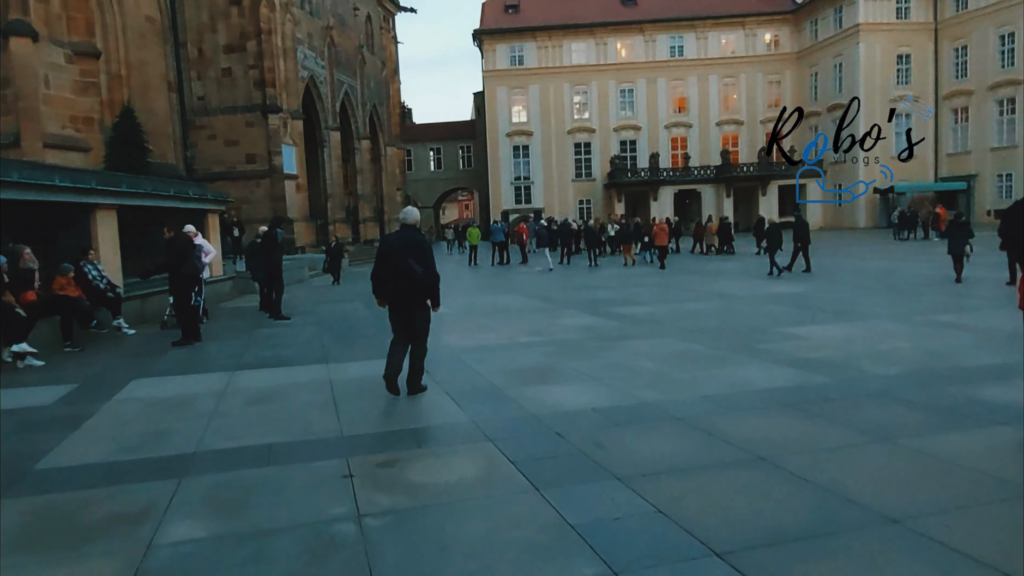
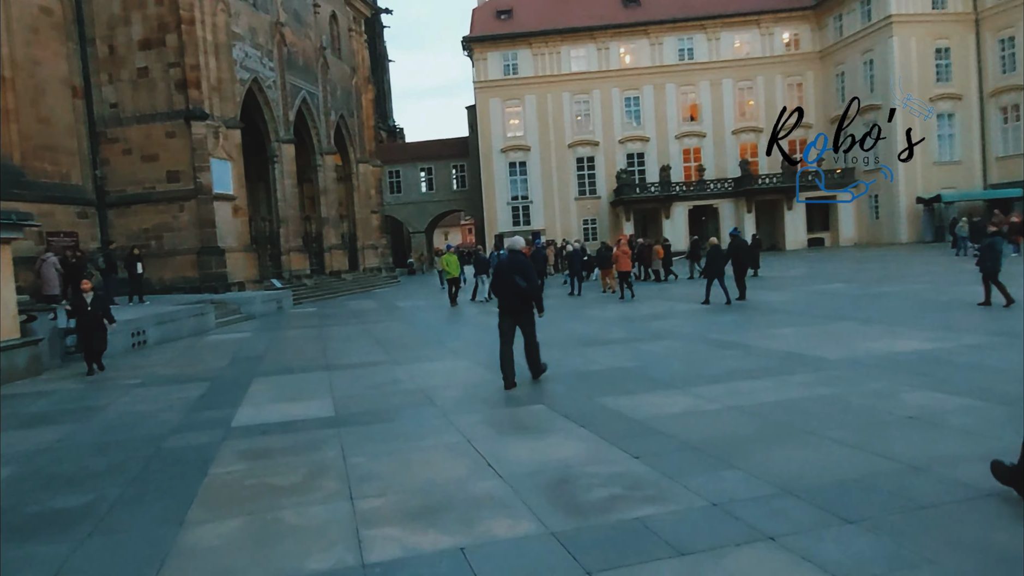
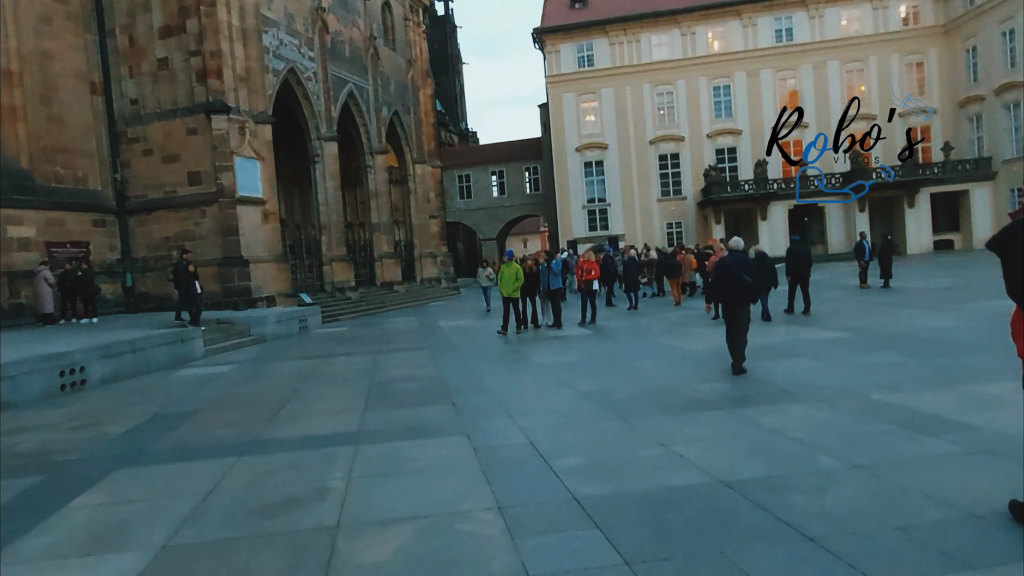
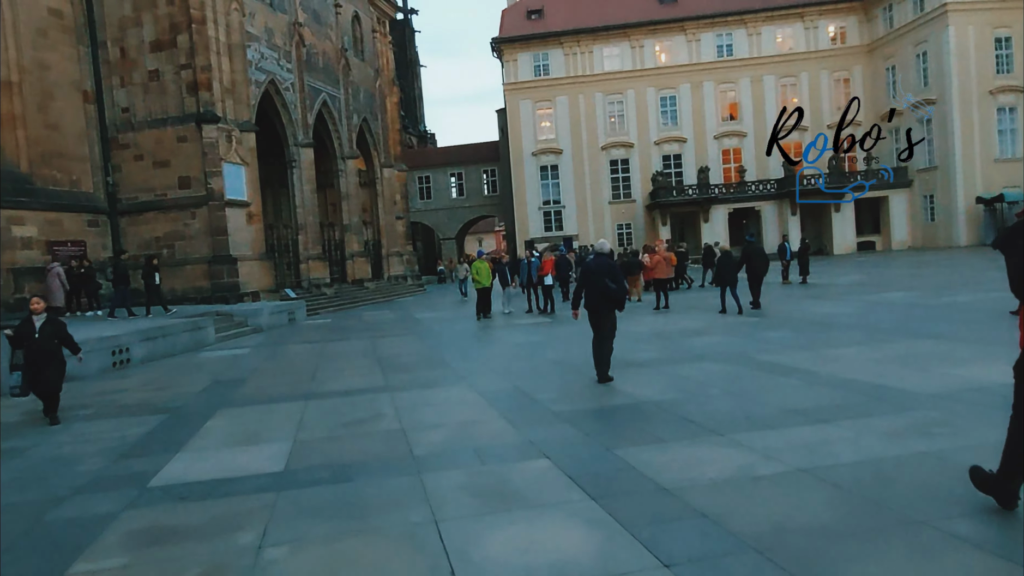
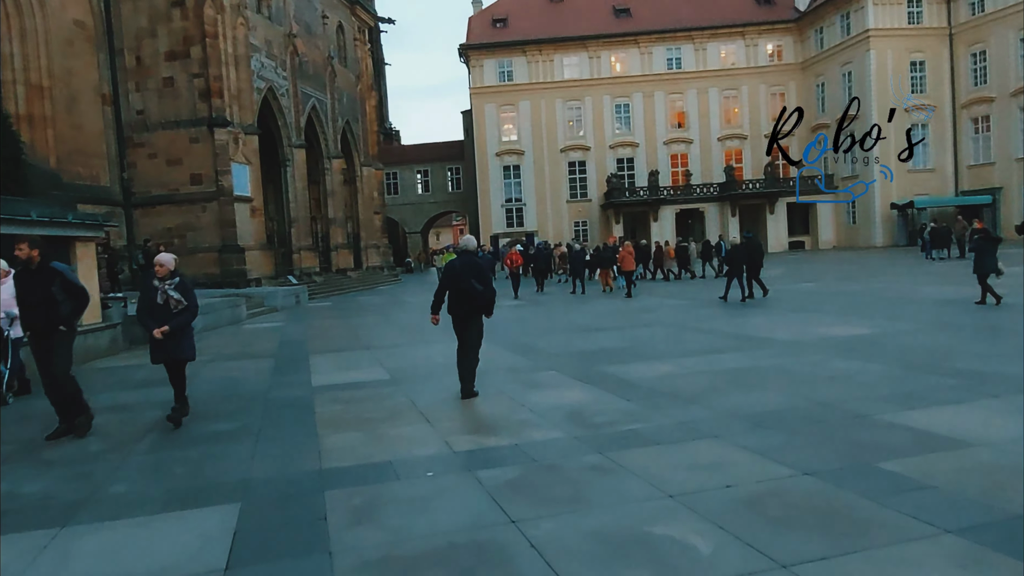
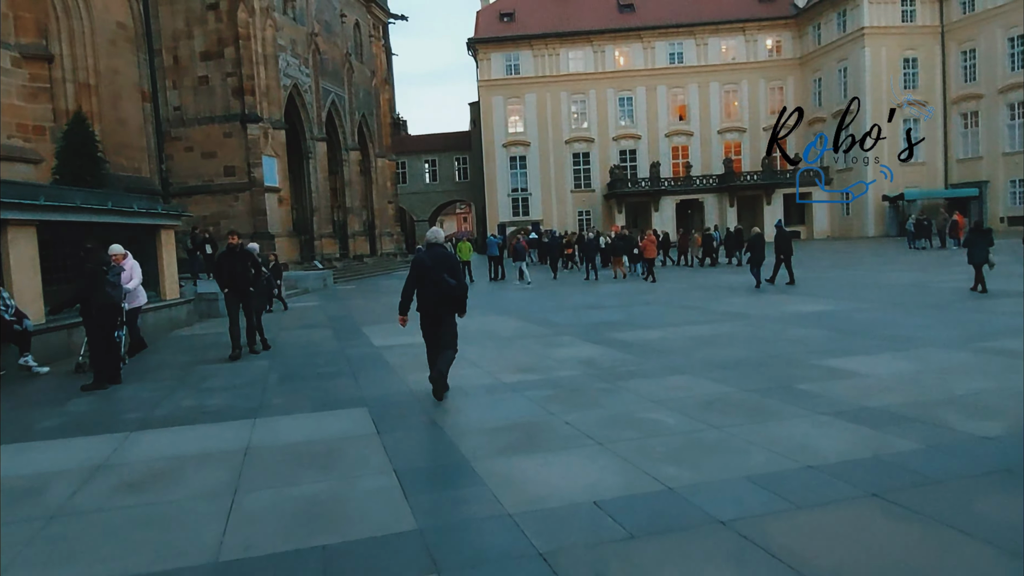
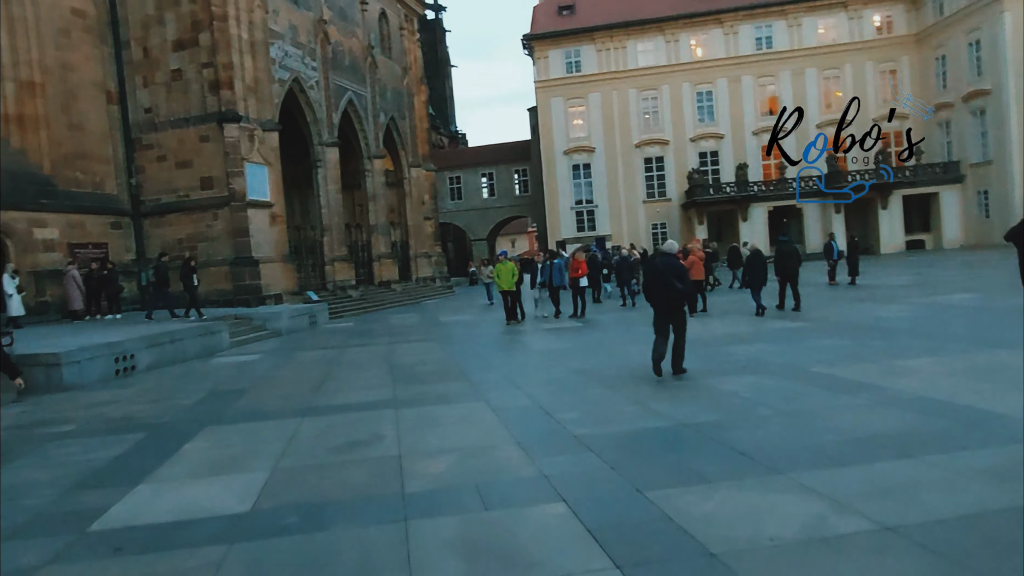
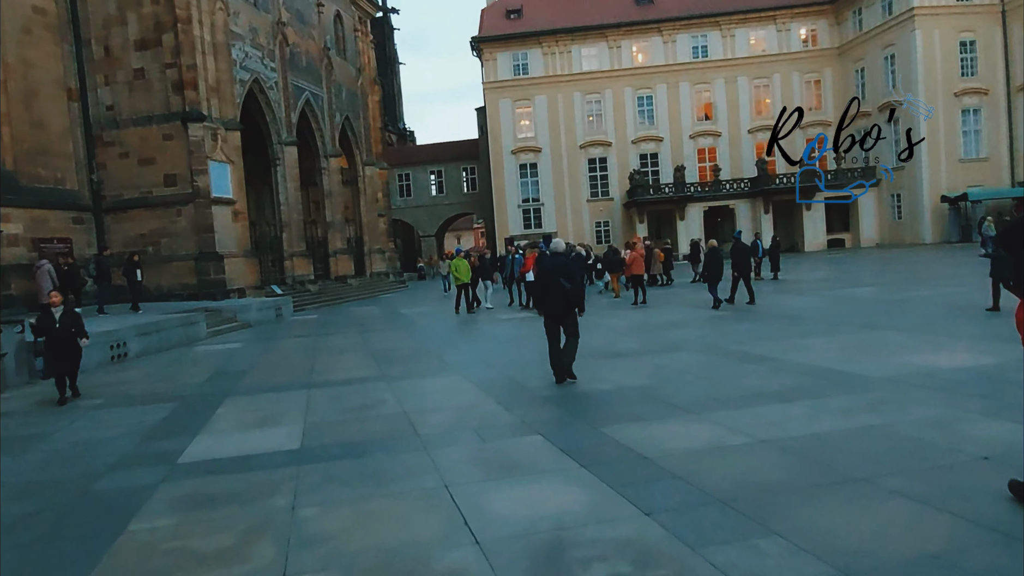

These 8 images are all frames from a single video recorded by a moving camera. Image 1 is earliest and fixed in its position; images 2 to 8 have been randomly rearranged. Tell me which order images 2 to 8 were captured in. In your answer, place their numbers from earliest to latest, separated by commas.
6, 5, 2, 8, 4, 7, 3
